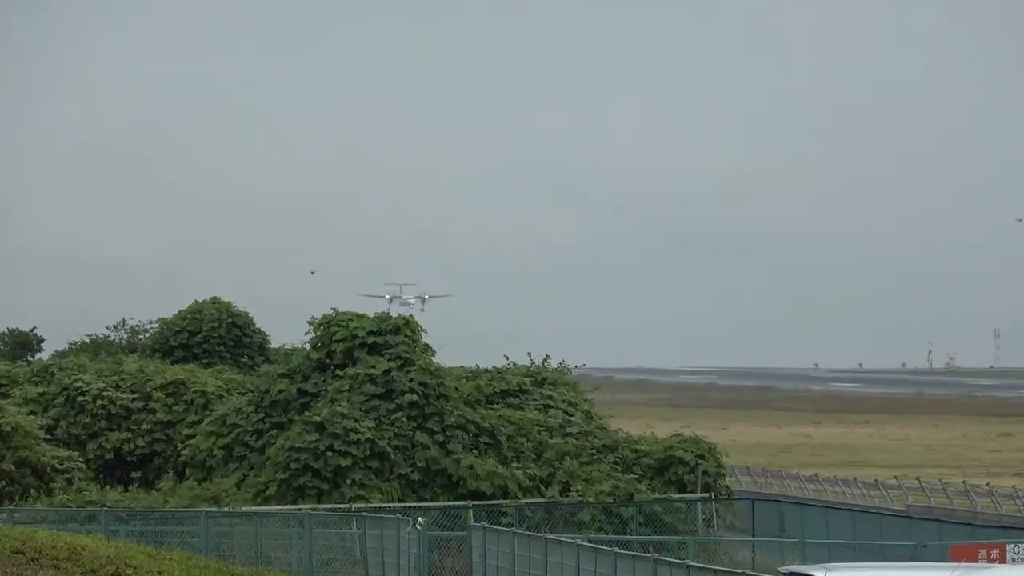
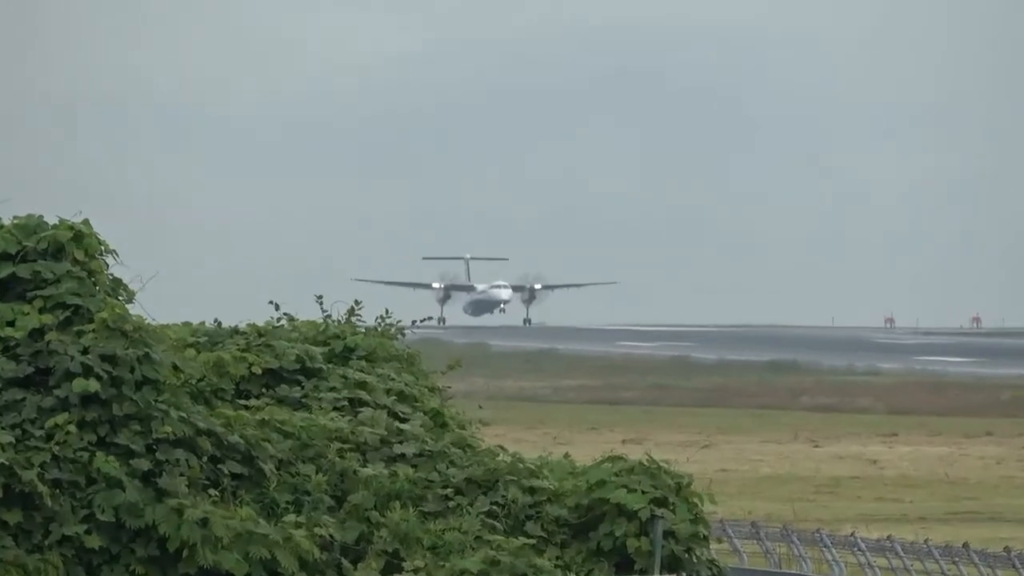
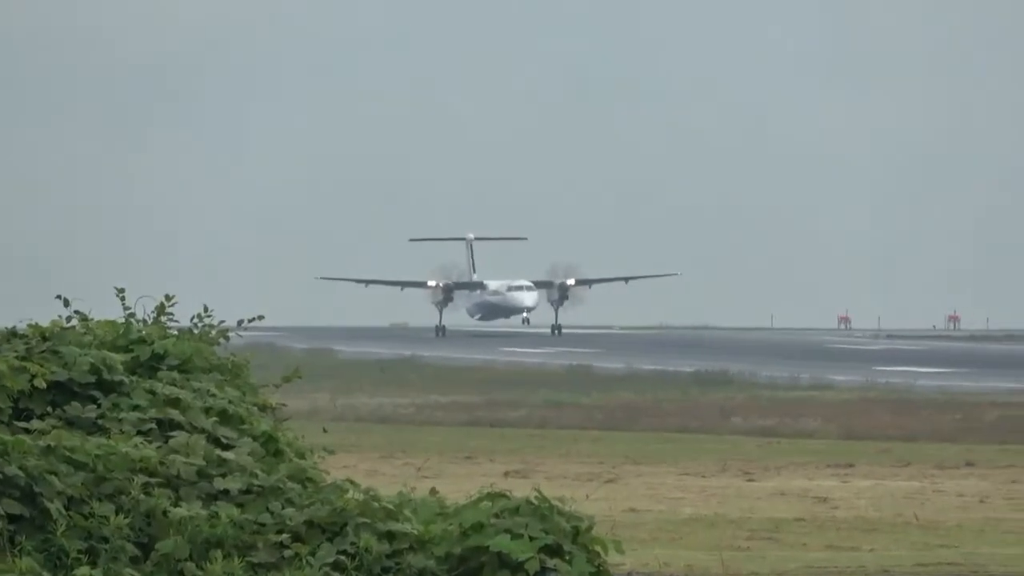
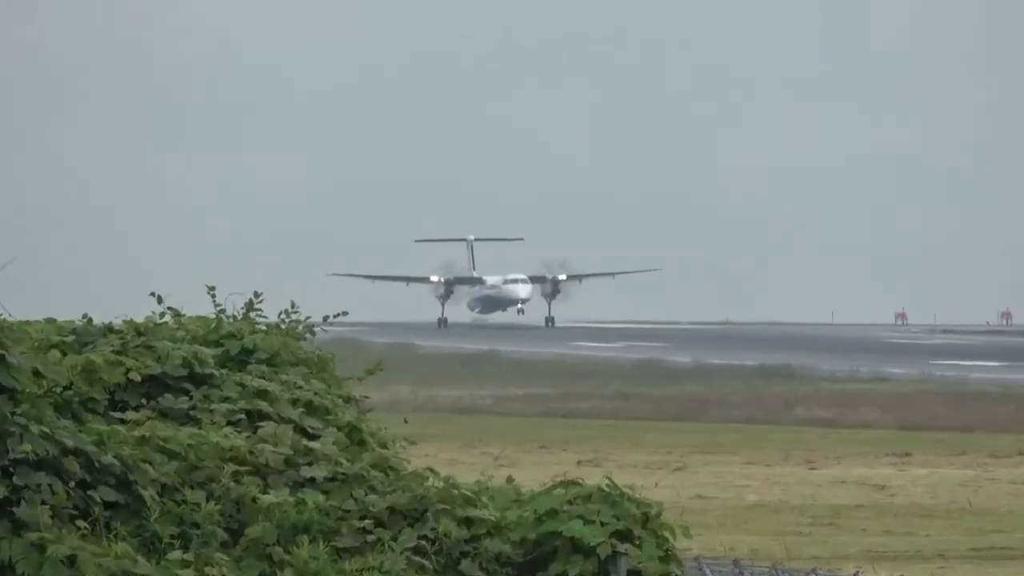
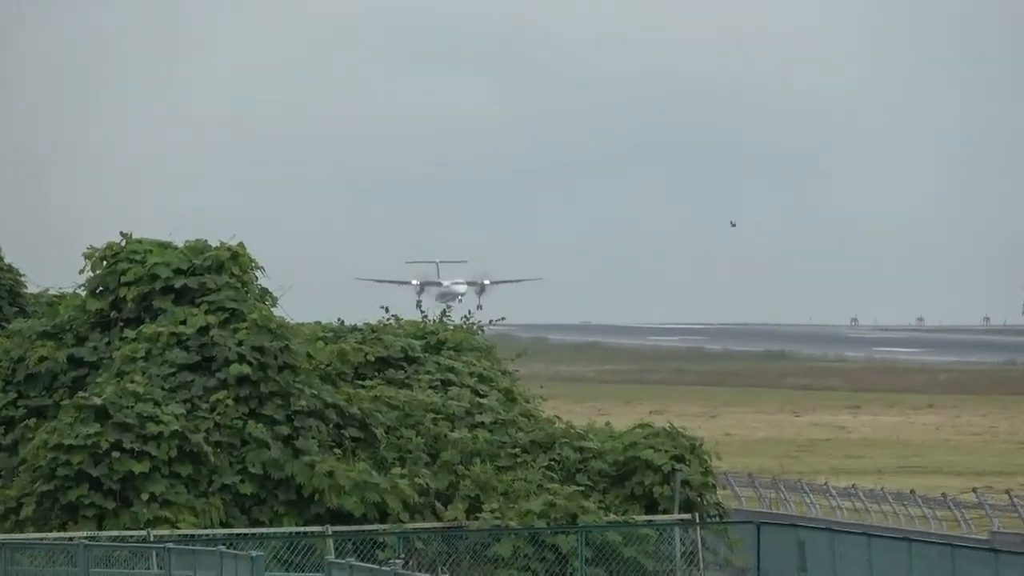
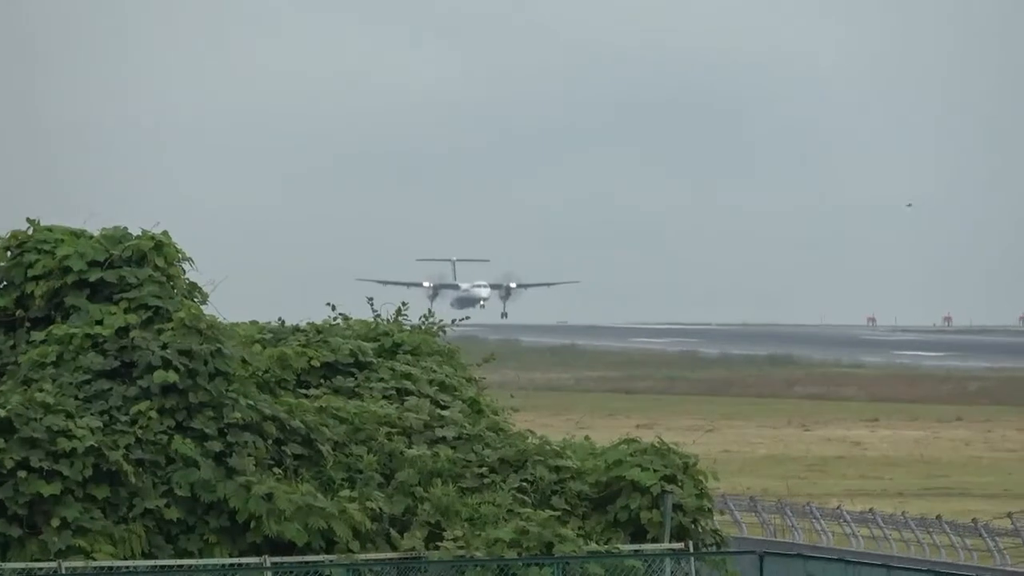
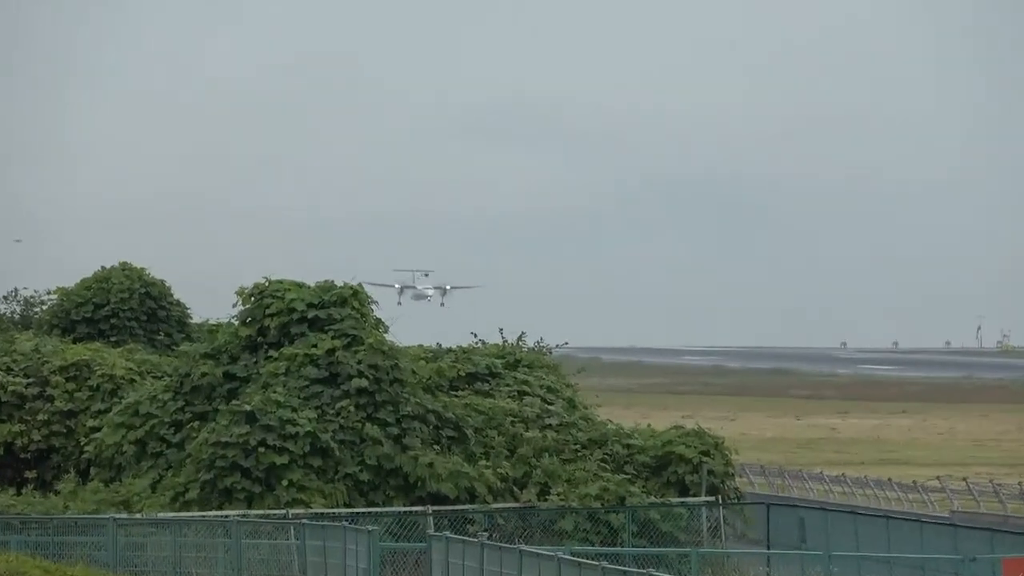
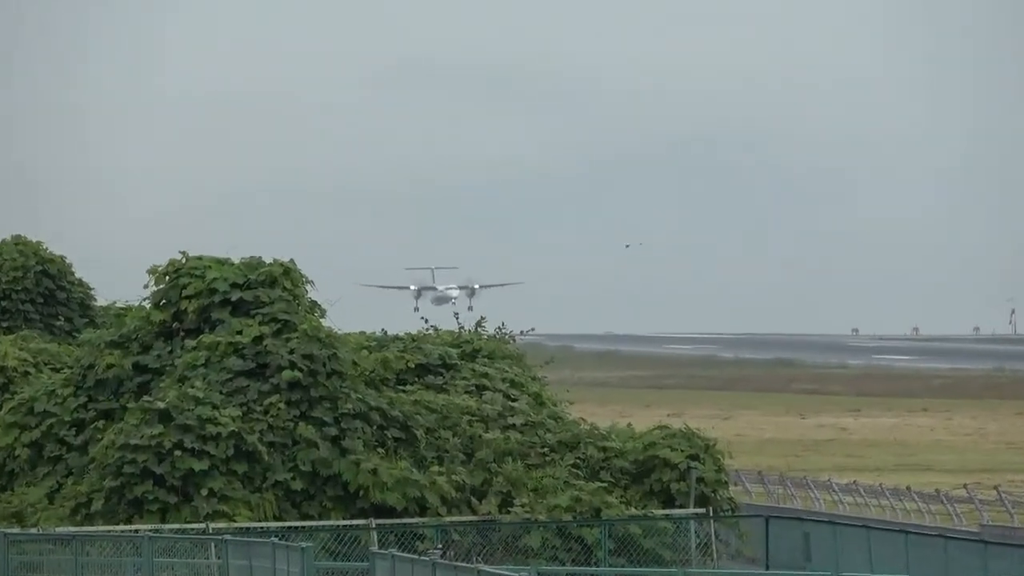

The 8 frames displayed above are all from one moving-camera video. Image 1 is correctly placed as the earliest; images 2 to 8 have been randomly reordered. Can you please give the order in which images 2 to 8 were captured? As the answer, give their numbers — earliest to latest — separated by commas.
7, 8, 5, 6, 2, 4, 3
